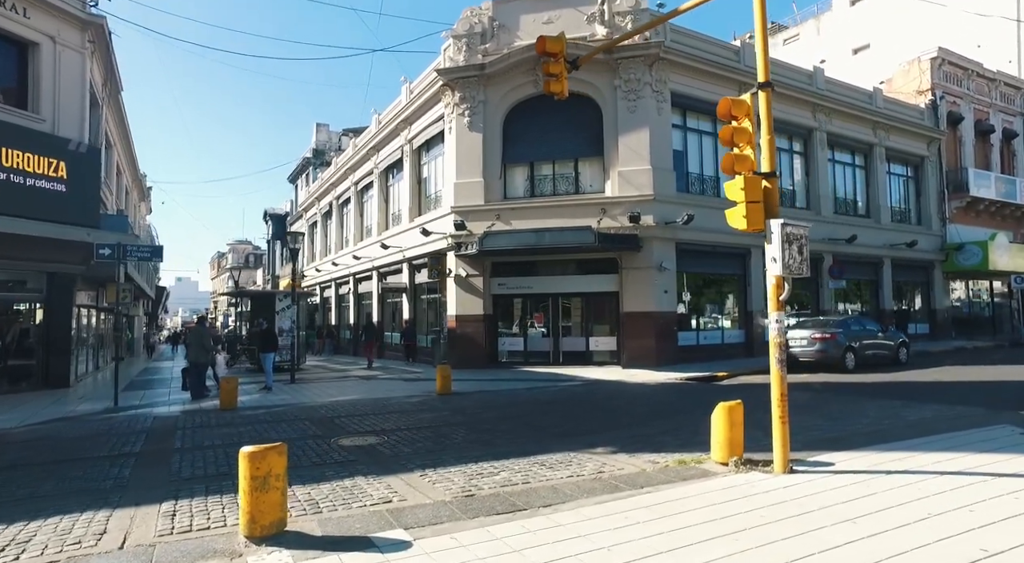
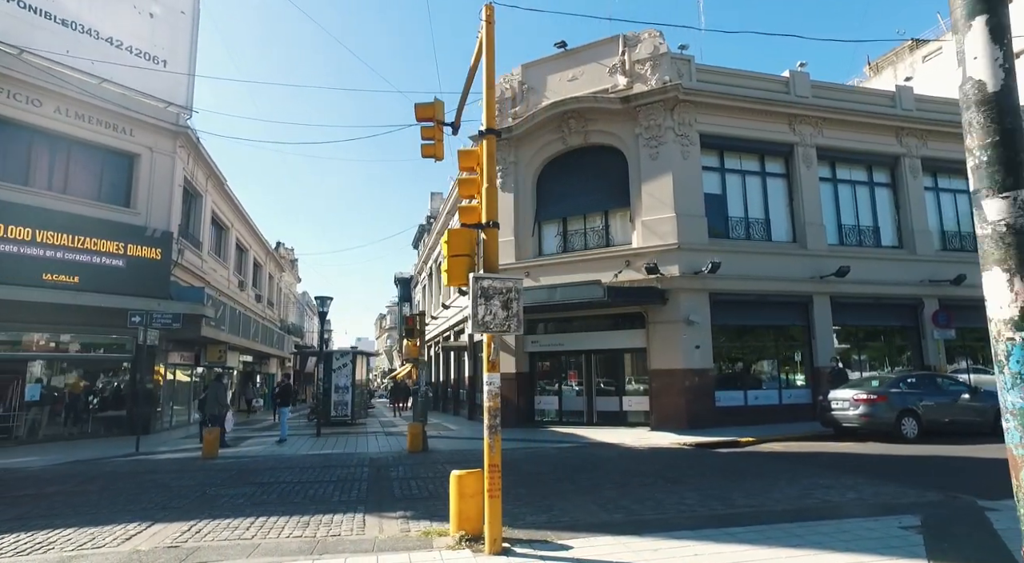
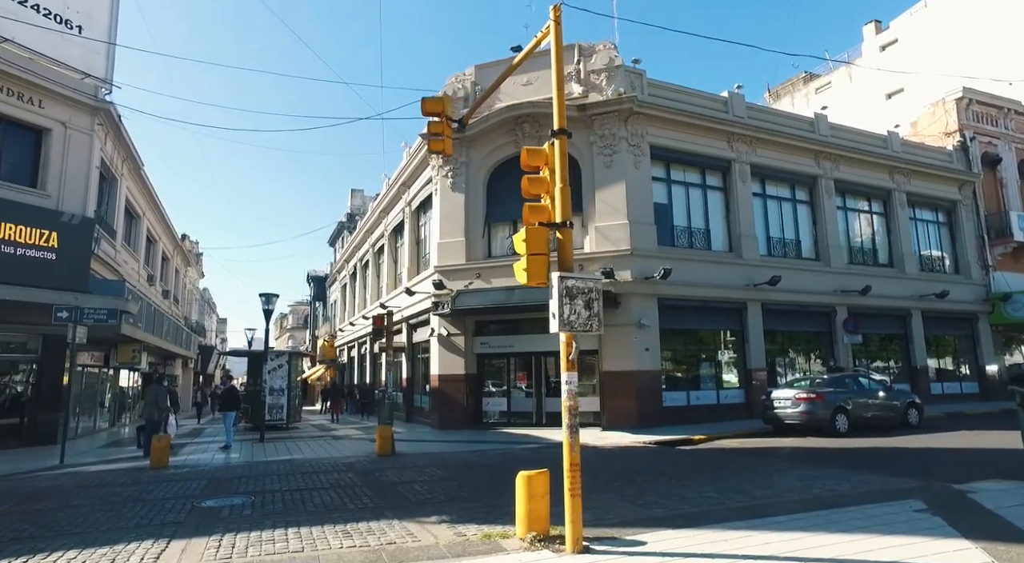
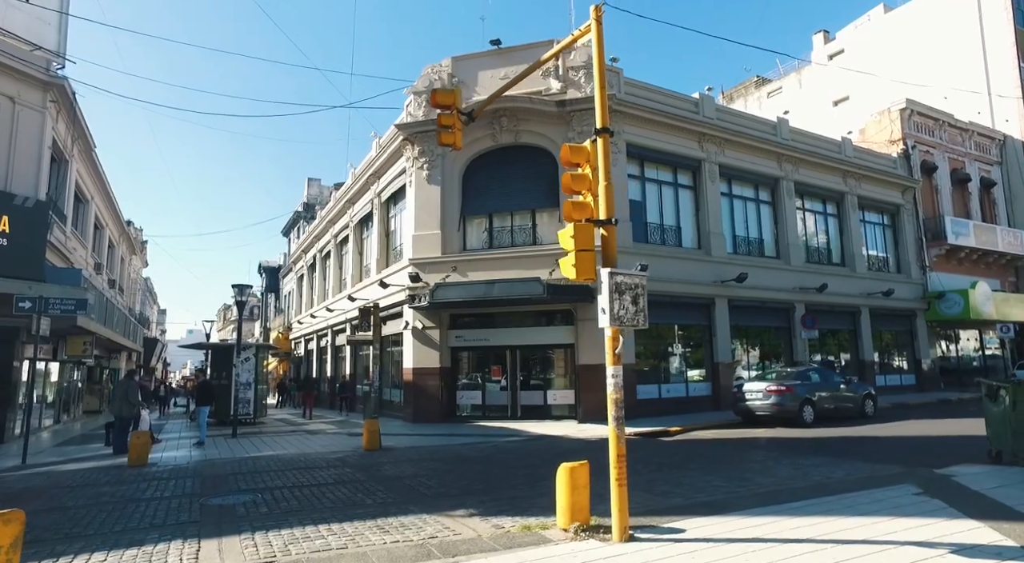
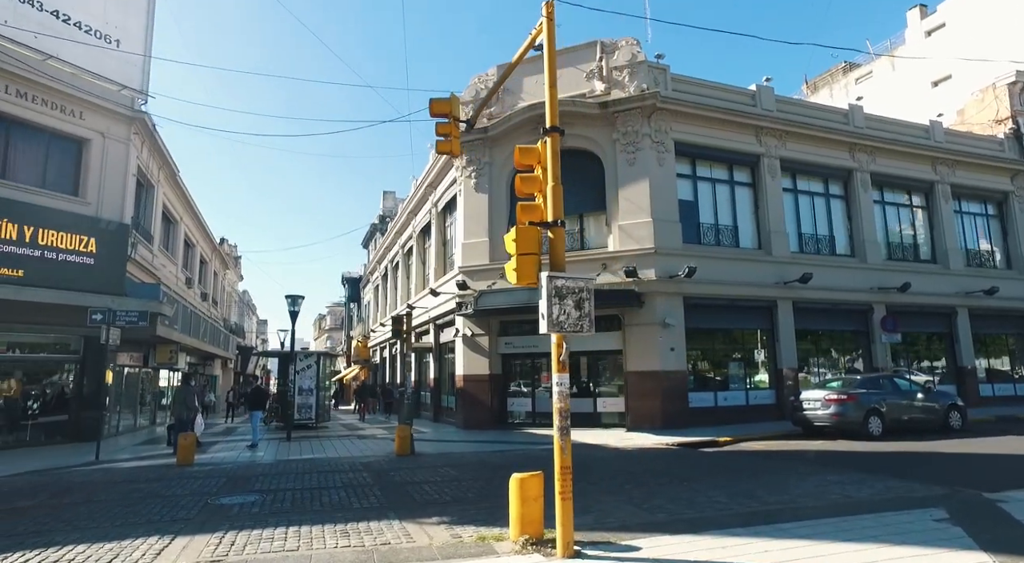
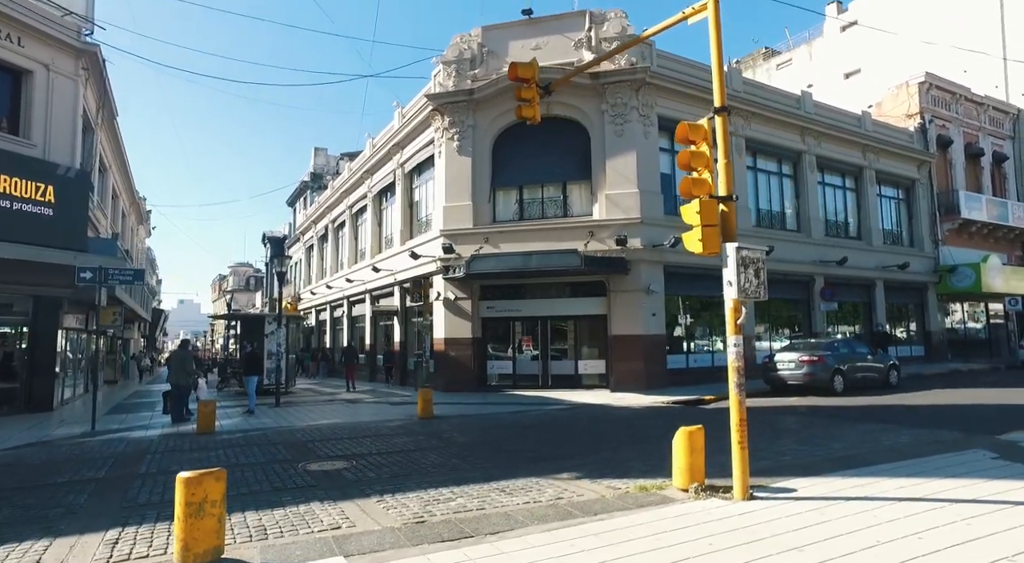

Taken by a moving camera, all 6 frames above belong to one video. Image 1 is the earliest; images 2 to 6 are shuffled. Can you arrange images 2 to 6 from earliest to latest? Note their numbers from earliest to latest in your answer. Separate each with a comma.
6, 4, 3, 5, 2
